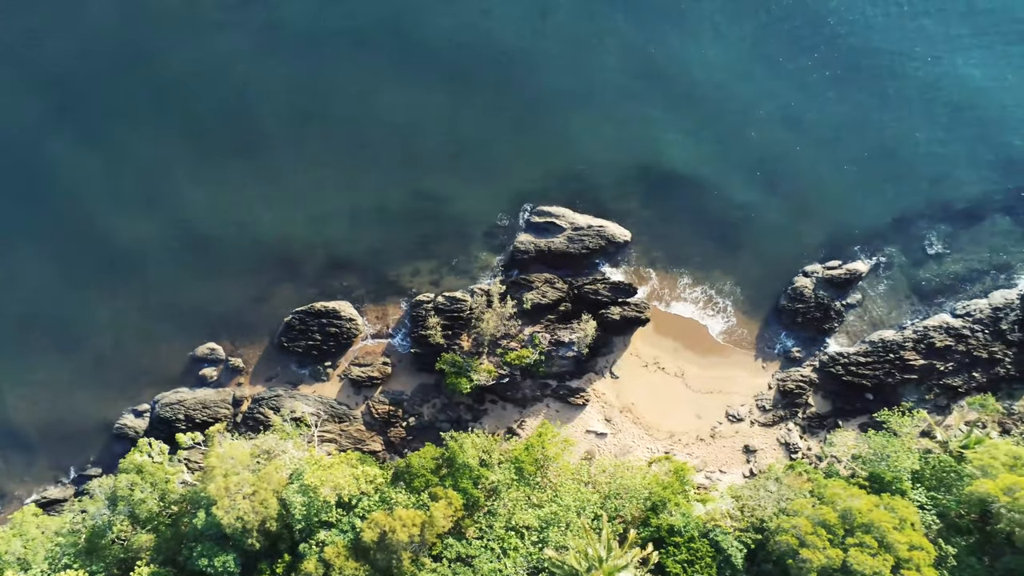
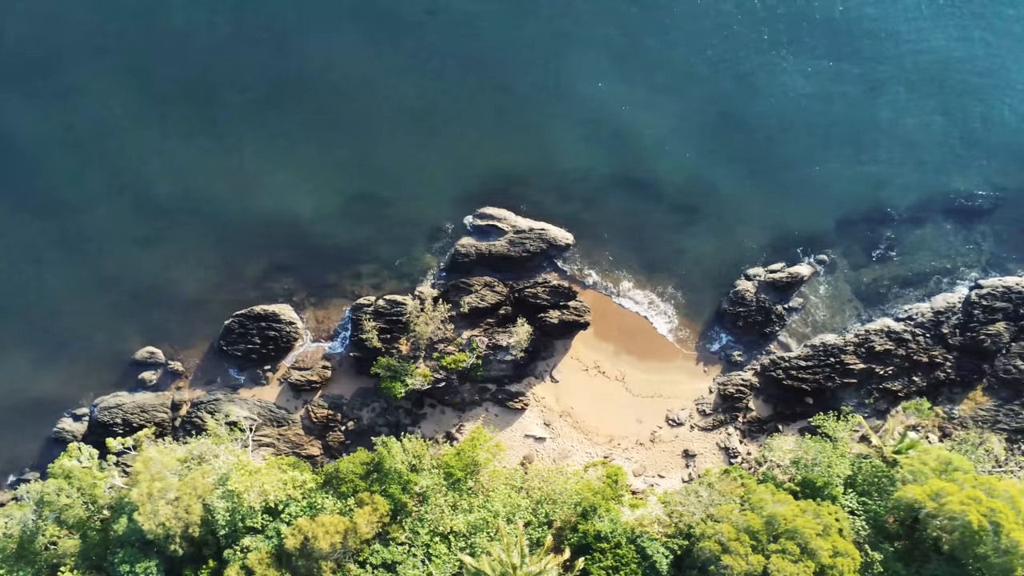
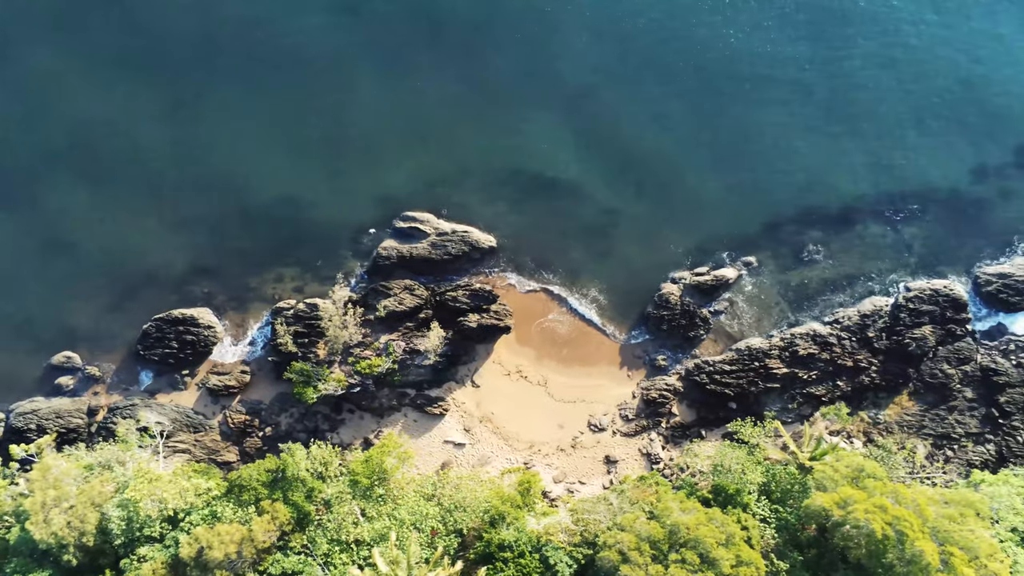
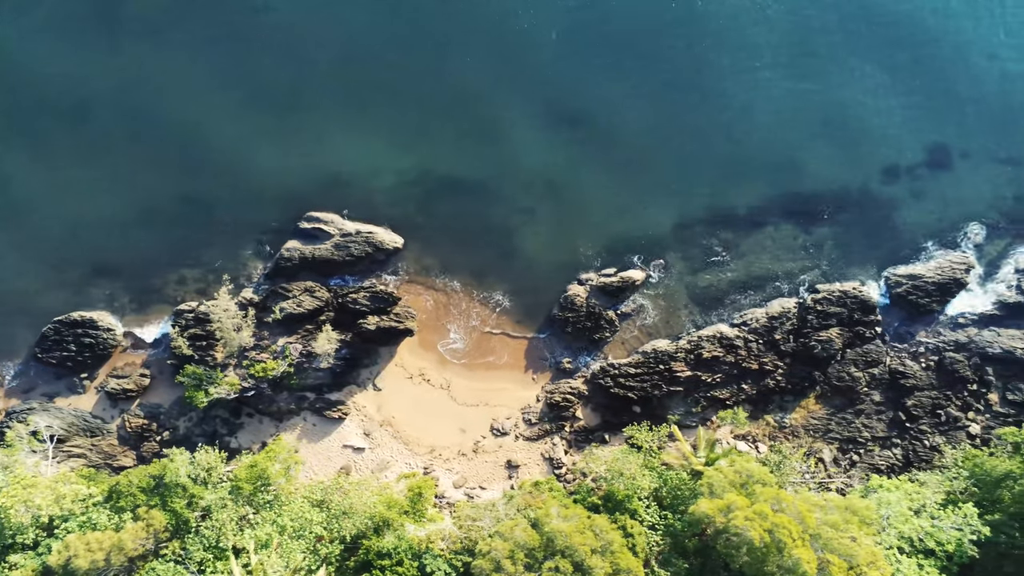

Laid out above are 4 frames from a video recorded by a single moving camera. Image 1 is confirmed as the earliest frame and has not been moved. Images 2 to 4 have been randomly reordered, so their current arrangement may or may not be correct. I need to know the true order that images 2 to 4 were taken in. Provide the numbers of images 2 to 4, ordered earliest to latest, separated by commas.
2, 3, 4
